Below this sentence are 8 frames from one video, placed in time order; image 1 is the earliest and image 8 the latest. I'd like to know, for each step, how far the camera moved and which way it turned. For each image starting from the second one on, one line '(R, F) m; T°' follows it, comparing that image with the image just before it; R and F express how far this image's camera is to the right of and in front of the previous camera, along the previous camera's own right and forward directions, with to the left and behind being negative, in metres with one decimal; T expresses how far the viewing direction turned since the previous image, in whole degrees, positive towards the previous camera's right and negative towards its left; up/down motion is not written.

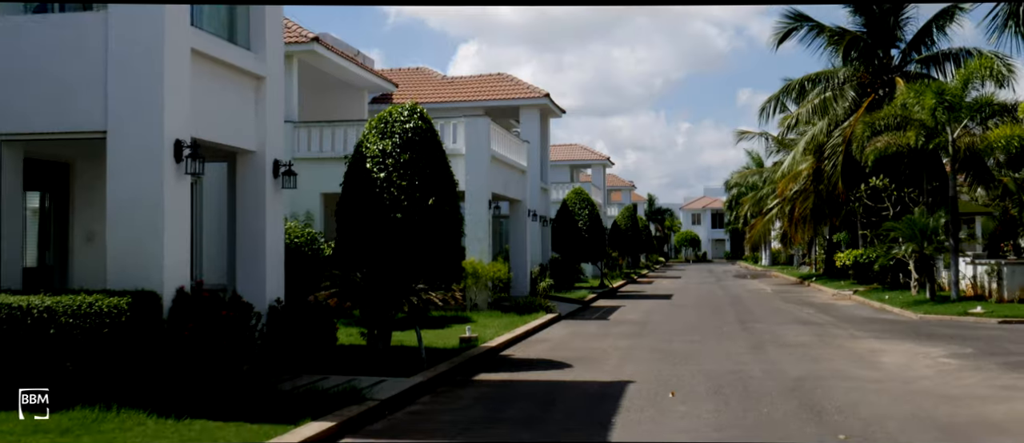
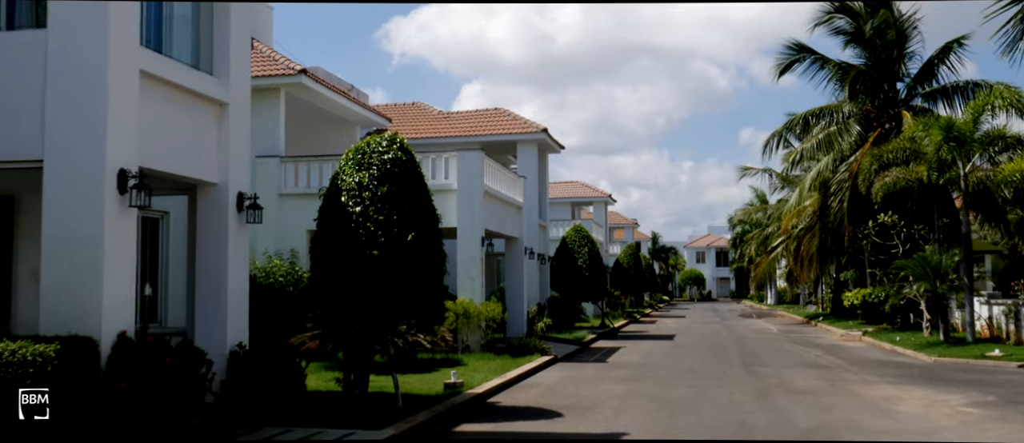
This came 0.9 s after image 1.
(+0.3, +1.1) m; 0°
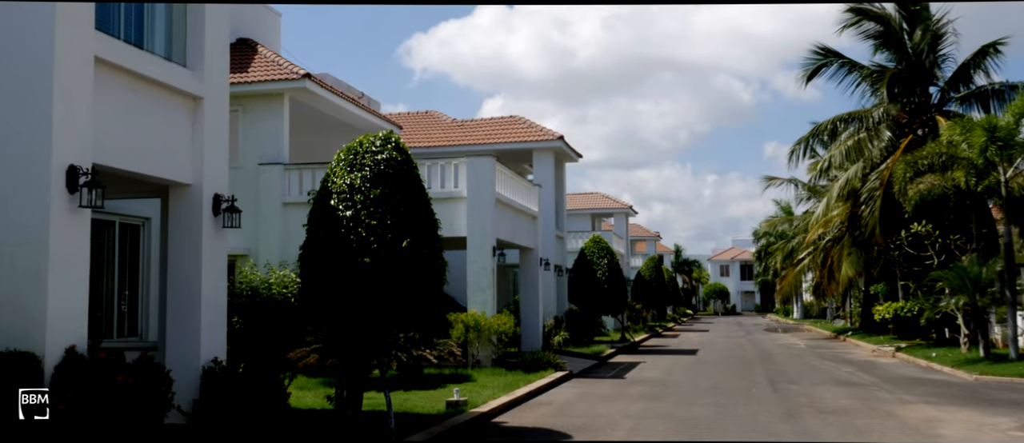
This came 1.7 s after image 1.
(+0.2, +1.2) m; -1°
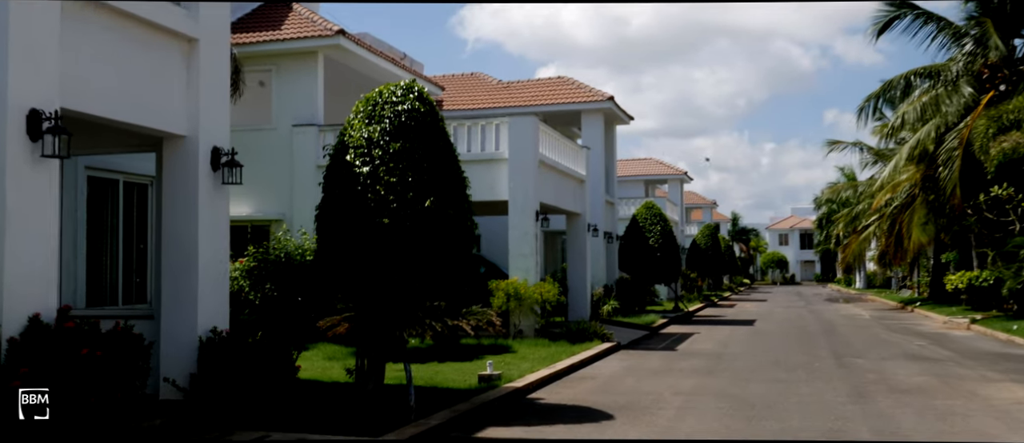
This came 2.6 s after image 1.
(+0.2, +1.3) m; -3°
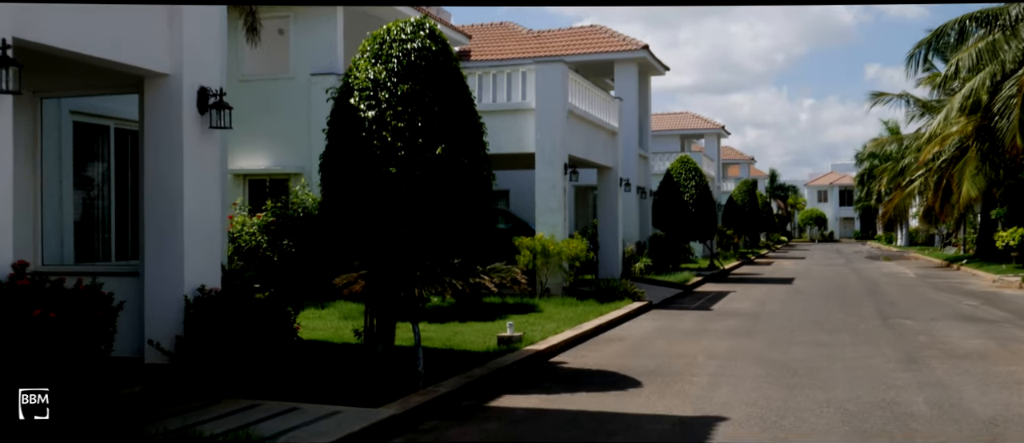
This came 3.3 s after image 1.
(+0.2, +1.0) m; -2°
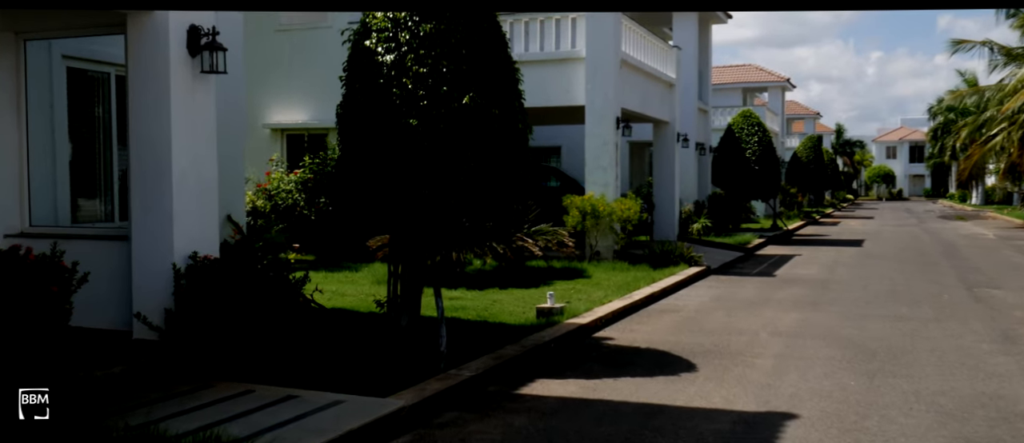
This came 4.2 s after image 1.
(+0.2, +1.3) m; -3°
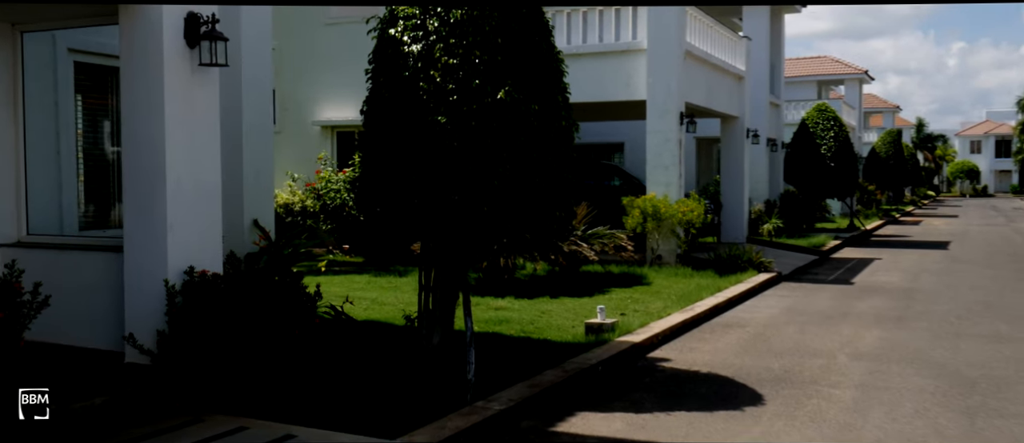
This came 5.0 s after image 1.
(+0.2, +1.1) m; -4°
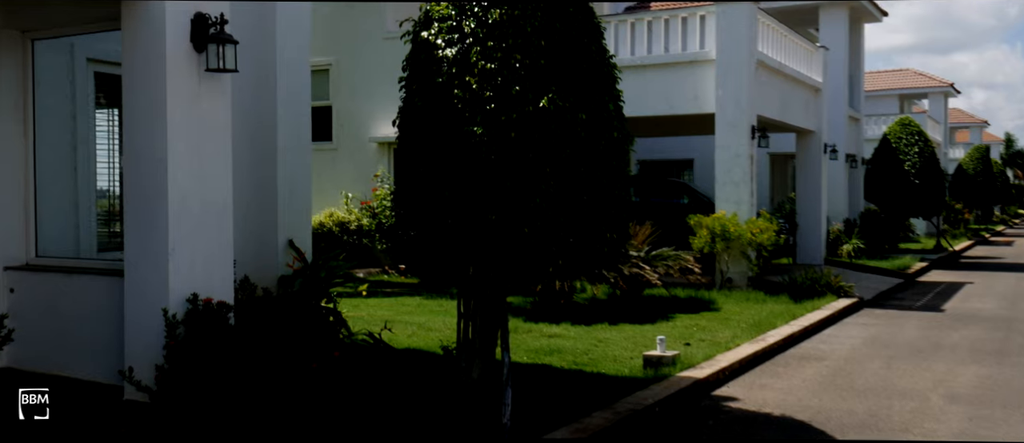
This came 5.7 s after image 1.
(+0.2, +0.9) m; -4°
